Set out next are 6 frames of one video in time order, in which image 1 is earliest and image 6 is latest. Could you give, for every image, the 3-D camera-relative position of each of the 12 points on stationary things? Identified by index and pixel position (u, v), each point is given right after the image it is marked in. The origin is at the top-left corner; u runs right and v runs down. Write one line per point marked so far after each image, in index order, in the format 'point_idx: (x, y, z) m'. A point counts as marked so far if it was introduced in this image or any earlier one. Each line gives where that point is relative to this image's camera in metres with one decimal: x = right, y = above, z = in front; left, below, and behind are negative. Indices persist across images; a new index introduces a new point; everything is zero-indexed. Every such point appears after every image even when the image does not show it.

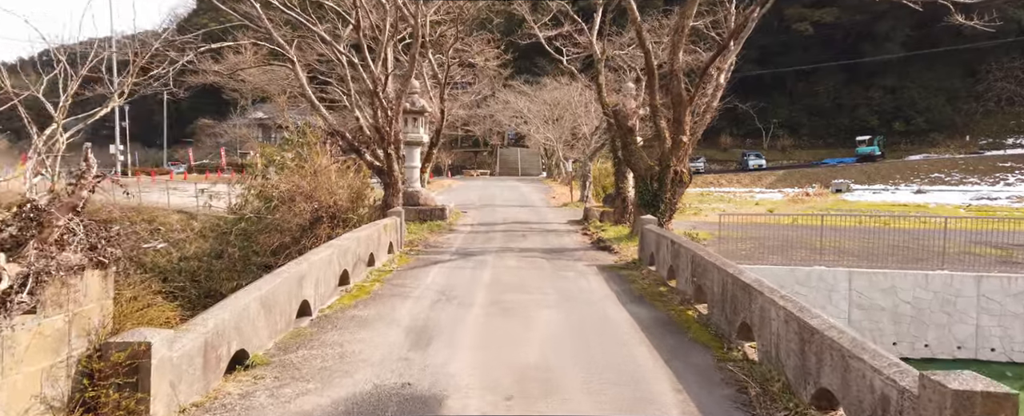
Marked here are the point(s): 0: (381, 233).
0: (-1.8, -0.4, +10.7) m
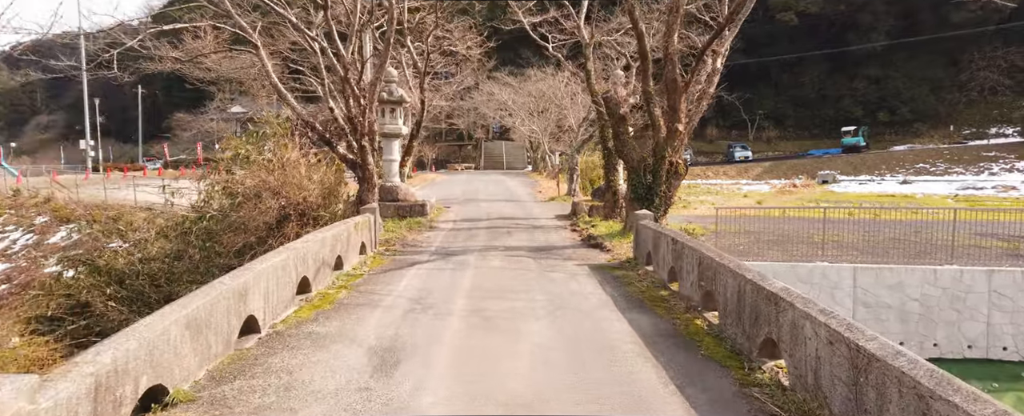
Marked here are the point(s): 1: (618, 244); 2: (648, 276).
0: (-2.0, -0.3, +9.7) m
1: (+1.6, -0.6, +12.0) m
2: (+1.6, -0.8, +9.0) m
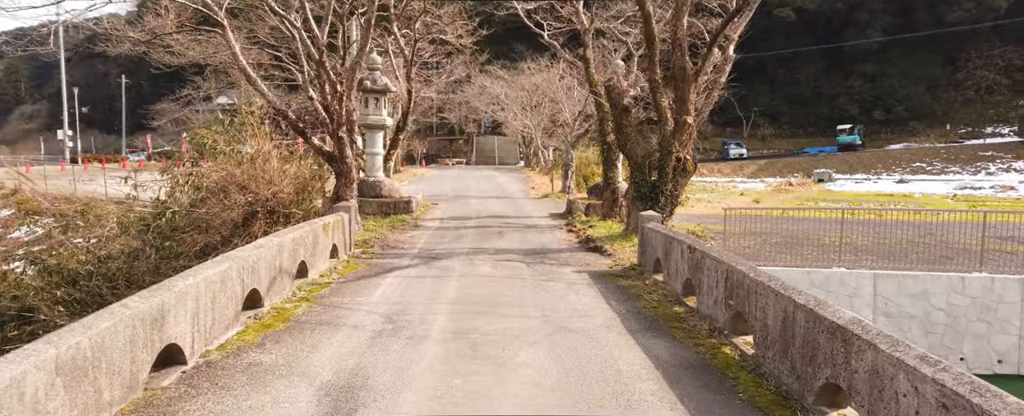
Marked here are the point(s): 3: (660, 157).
0: (-2.1, -0.3, +8.5) m
1: (+1.5, -0.6, +10.9) m
2: (+1.5, -0.8, +7.8) m
3: (+2.1, +0.7, +11.3) m
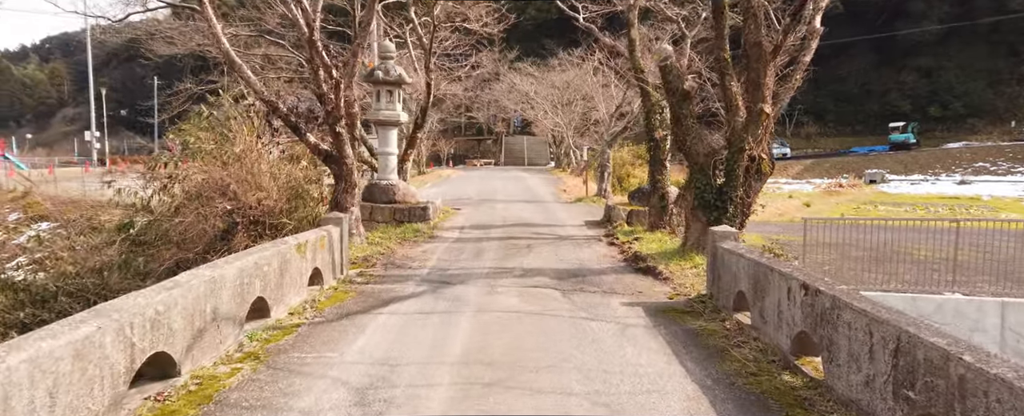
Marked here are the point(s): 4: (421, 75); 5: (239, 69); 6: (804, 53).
0: (-1.8, -0.4, +6.5) m
1: (+1.9, -0.7, +8.7) m
2: (+1.7, -0.9, +5.6) m
3: (+2.5, +0.6, +9.1) m
4: (-2.3, +3.4, +19.6) m
5: (-3.6, +1.8, +10.4) m
6: (+3.5, +1.8, +9.3) m
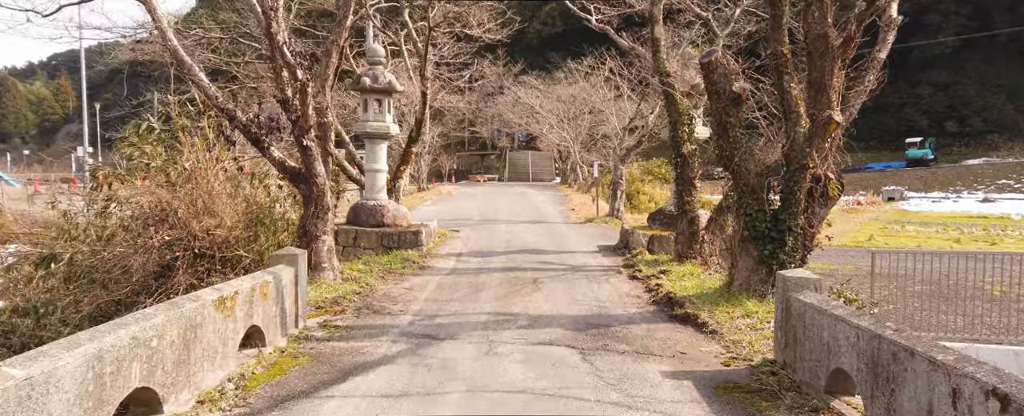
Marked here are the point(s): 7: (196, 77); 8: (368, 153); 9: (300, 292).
0: (-1.8, -0.7, +4.6) m
1: (+1.9, -1.0, +6.8) m
2: (+1.7, -1.2, +3.8) m
3: (+2.6, +0.3, +7.3) m
4: (-2.2, +2.9, +17.9) m
5: (-3.6, +1.5, +8.6) m
6: (+3.5, +1.5, +7.5) m
7: (-3.6, +1.5, +8.8) m
8: (-2.5, +1.0, +13.7) m
9: (-1.8, -0.7, +6.5) m
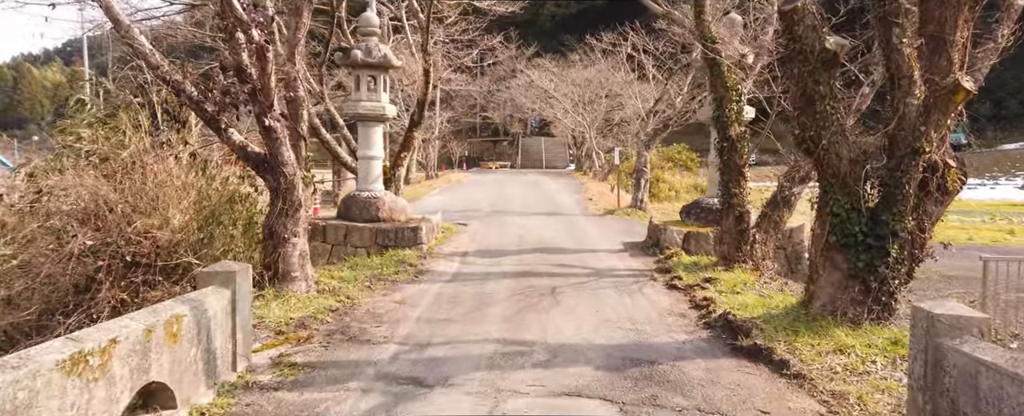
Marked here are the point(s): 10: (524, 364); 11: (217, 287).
0: (-1.8, -0.7, +2.9) m
1: (+2.0, -1.0, +5.0) m
2: (+1.8, -1.2, +2.0) m
3: (+2.7, +0.3, +5.5) m
4: (-1.9, +3.0, +16.1) m
5: (-3.5, +1.6, +6.9) m
6: (+3.6, +1.6, +5.6) m
7: (-3.5, +1.5, +7.1) m
8: (-2.3, +1.1, +11.9) m
9: (-1.7, -0.7, +4.8) m
10: (+0.1, -1.1, +5.3) m
11: (-1.8, -0.5, +4.8) m
